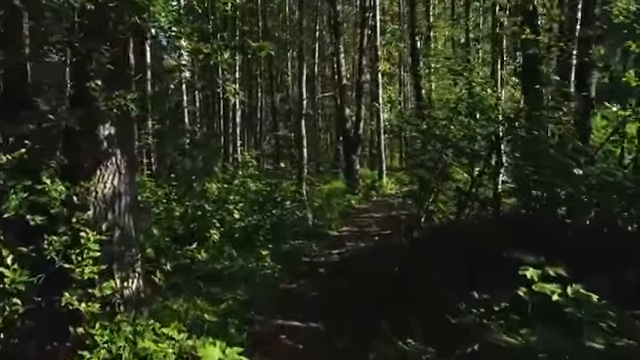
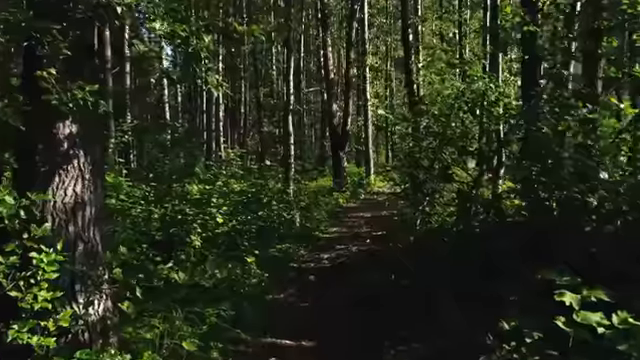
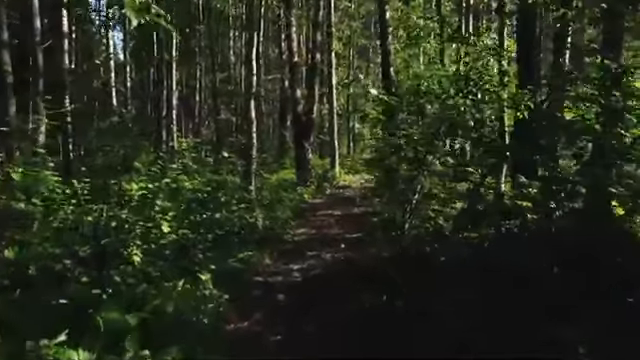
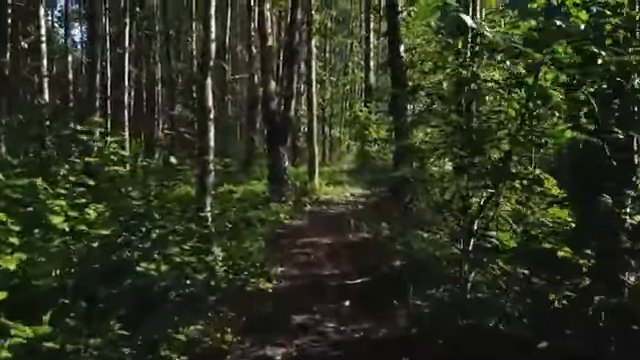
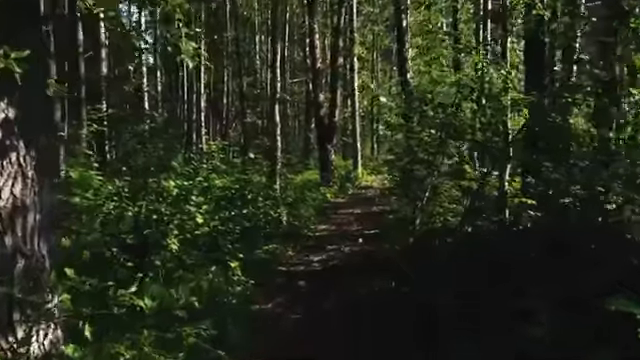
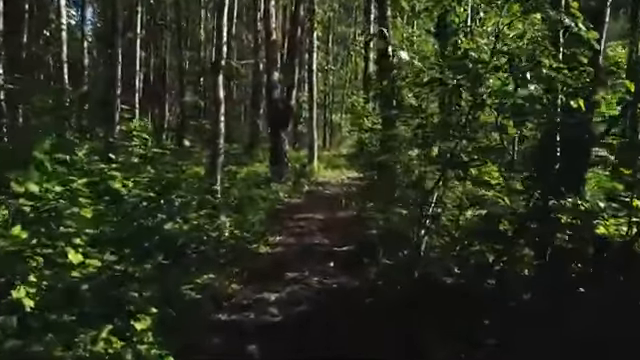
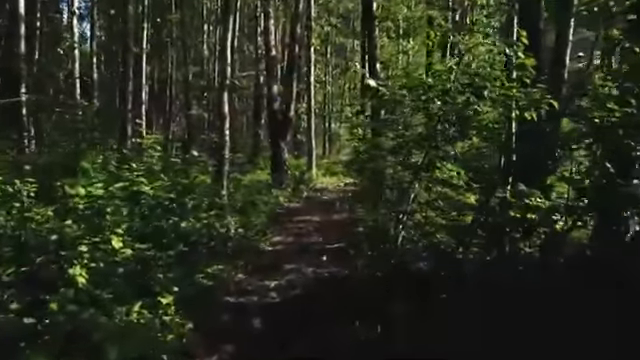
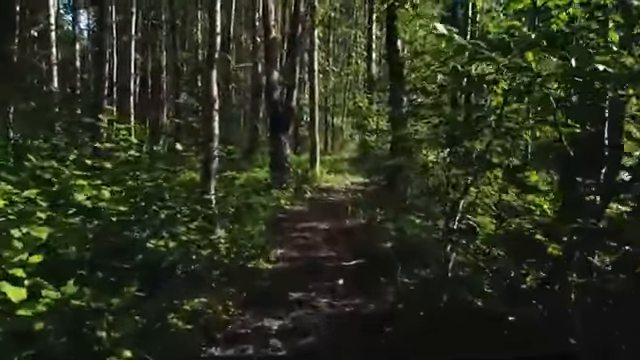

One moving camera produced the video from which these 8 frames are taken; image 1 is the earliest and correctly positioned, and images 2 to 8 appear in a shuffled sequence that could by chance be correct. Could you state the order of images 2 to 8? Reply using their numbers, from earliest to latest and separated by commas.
2, 5, 3, 7, 6, 8, 4
